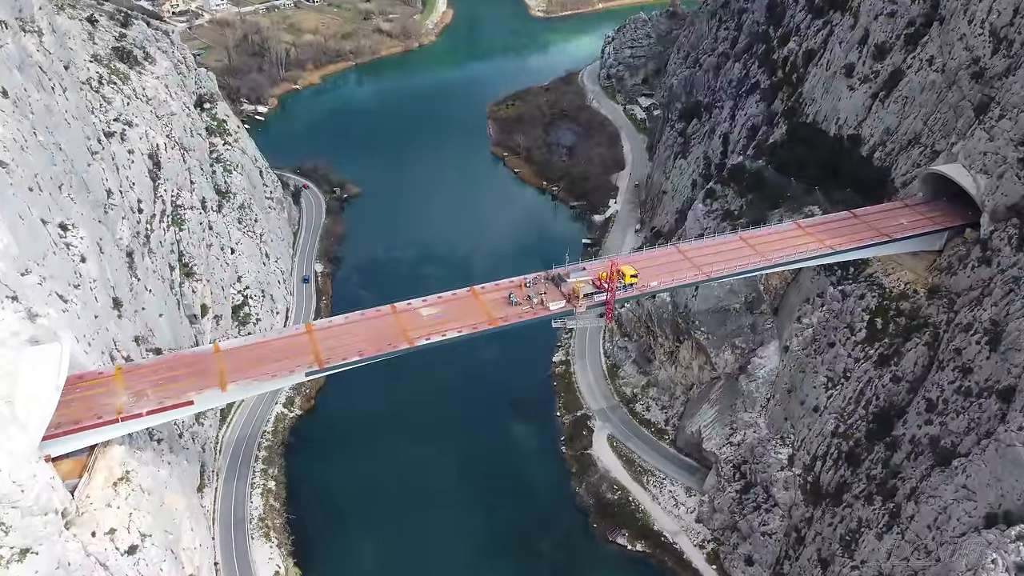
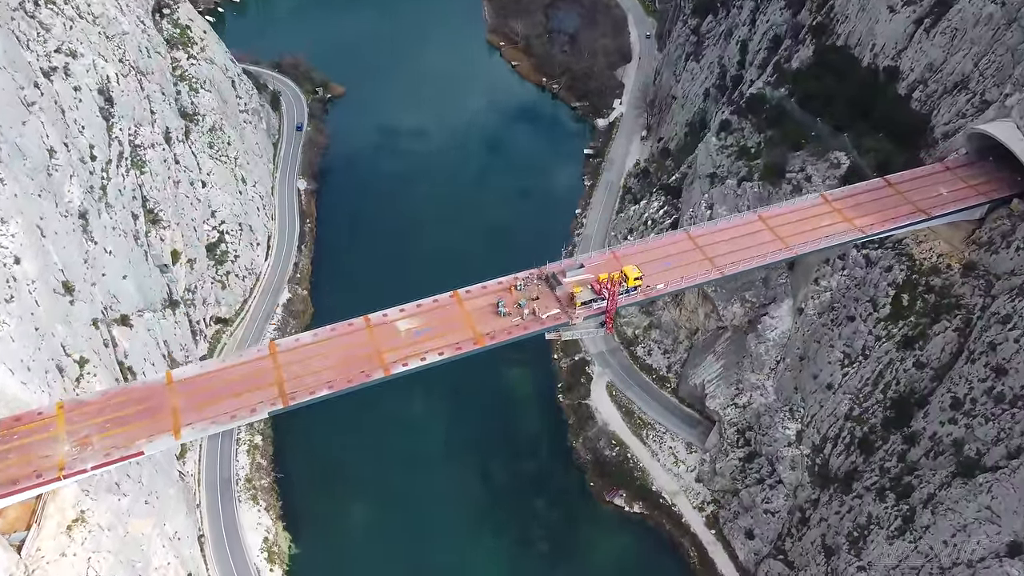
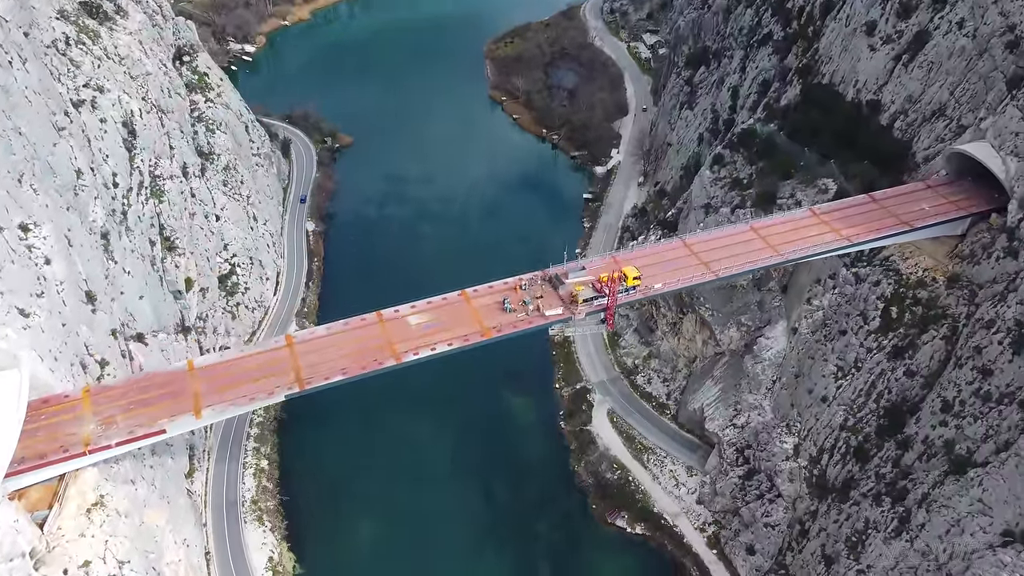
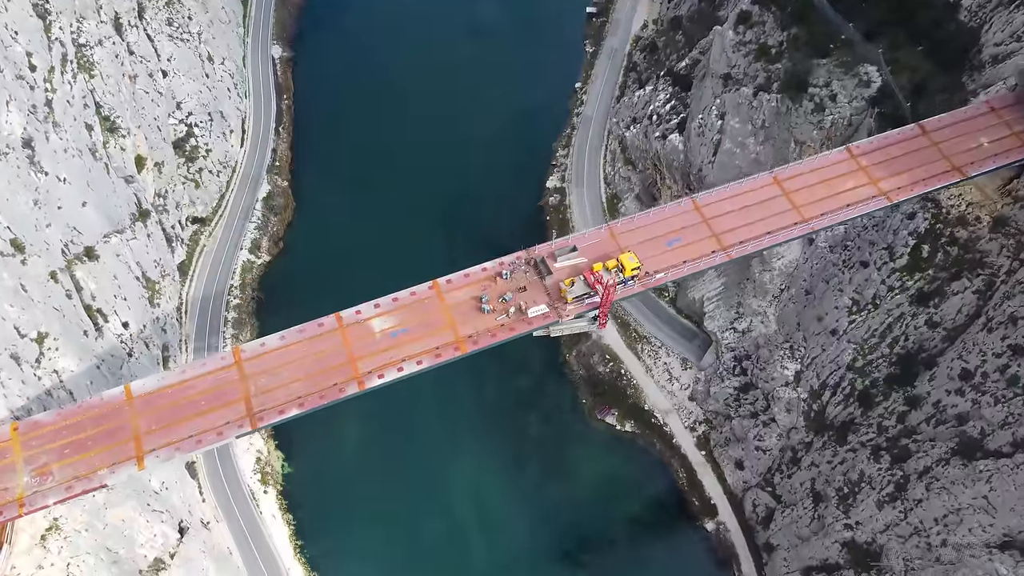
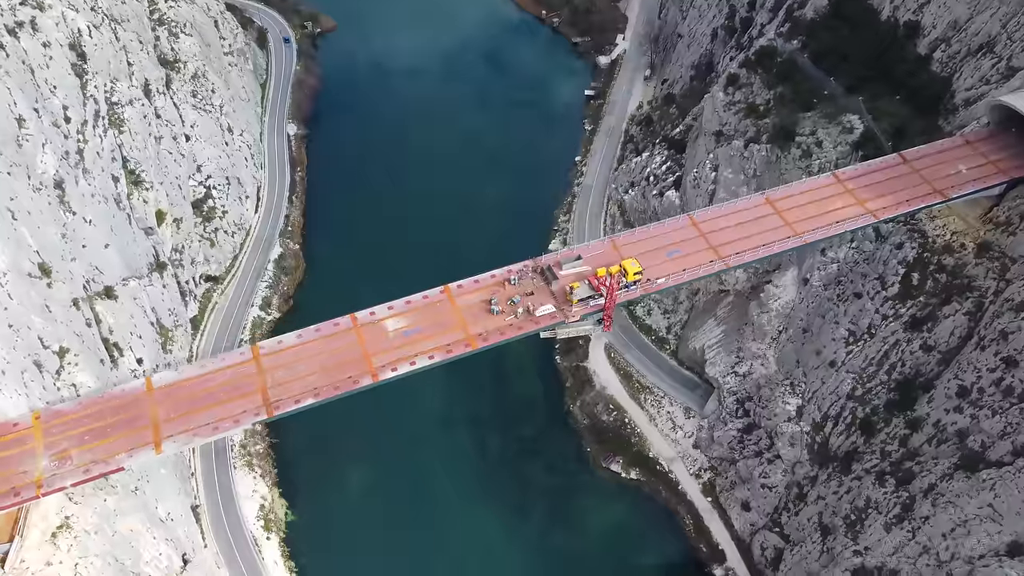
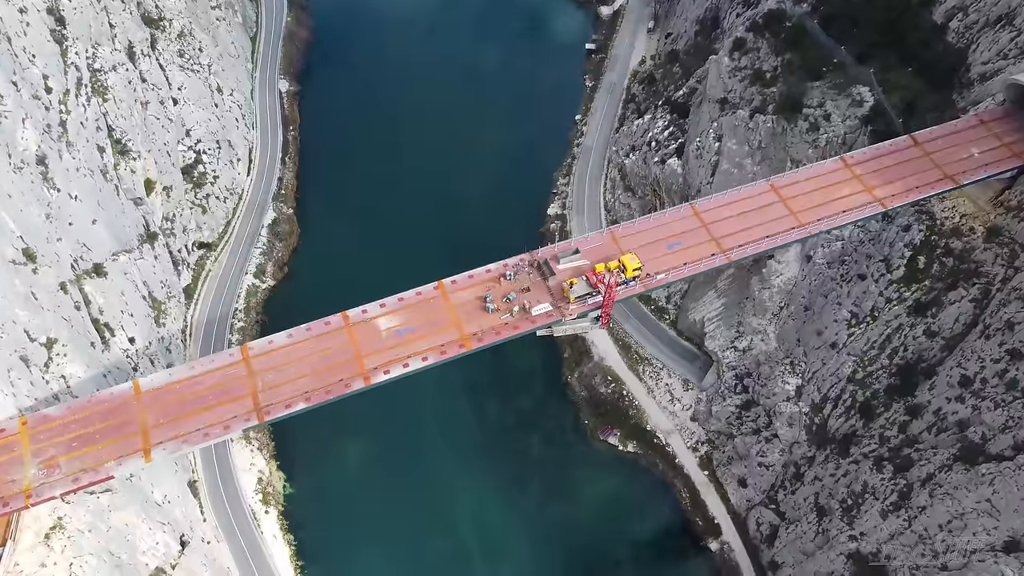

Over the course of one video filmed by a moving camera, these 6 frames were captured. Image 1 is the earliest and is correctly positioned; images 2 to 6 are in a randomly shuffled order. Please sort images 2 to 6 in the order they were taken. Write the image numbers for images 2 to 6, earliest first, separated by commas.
3, 2, 5, 6, 4
